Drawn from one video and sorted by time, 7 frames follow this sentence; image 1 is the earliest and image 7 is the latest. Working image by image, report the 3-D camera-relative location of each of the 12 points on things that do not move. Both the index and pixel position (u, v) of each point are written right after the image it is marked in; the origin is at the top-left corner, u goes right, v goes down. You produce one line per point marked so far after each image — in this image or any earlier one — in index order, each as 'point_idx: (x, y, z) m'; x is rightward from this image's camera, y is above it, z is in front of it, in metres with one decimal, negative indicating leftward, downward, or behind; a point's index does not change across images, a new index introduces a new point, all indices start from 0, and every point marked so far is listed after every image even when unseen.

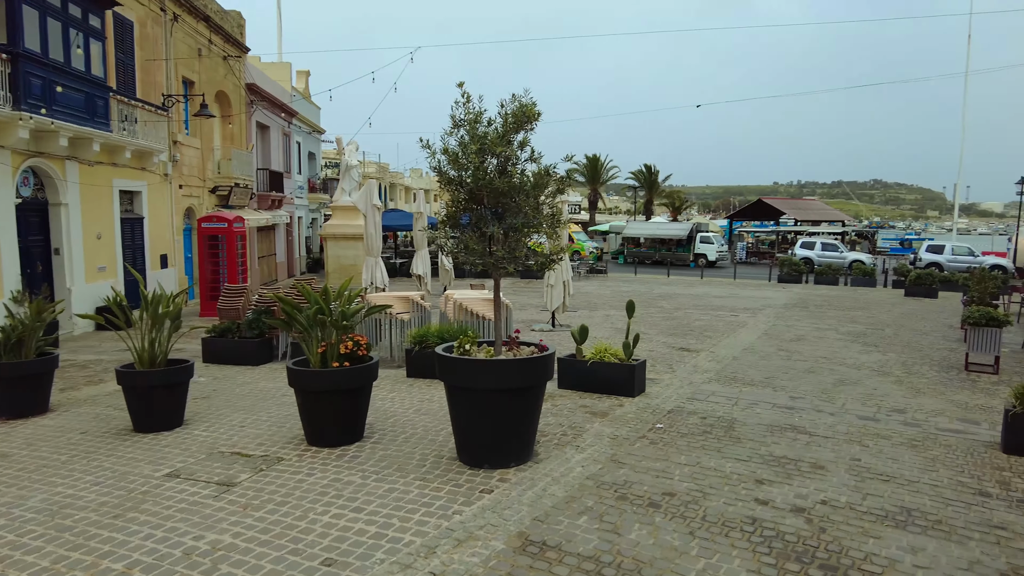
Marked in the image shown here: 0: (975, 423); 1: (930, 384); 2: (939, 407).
0: (+4.8, -1.4, +6.7) m
1: (+5.6, -1.3, +8.8) m
2: (+4.8, -1.3, +7.4) m
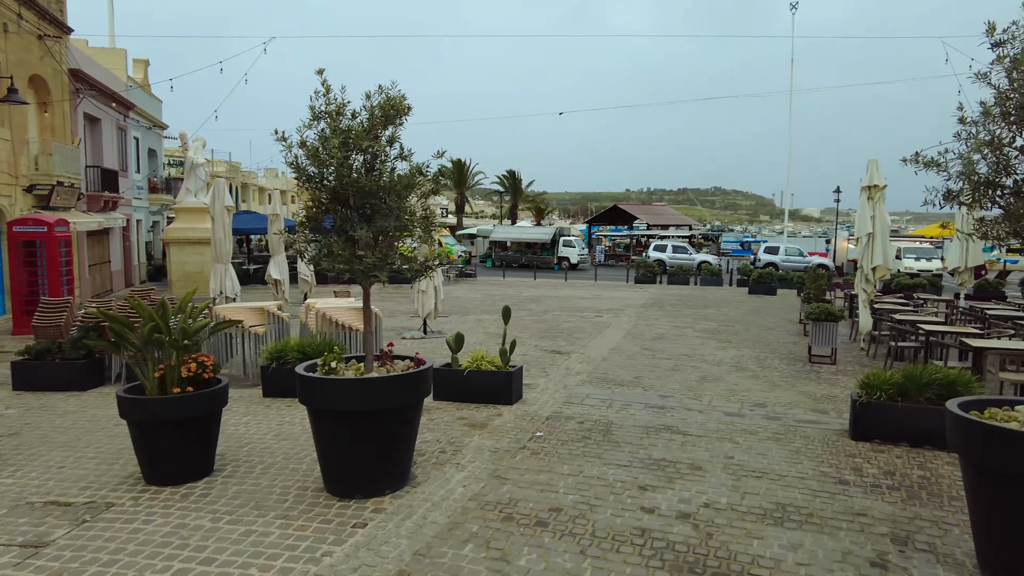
0: (+3.5, -1.4, +7.2) m
1: (+3.9, -1.3, +9.5) m
2: (+3.4, -1.3, +7.9) m
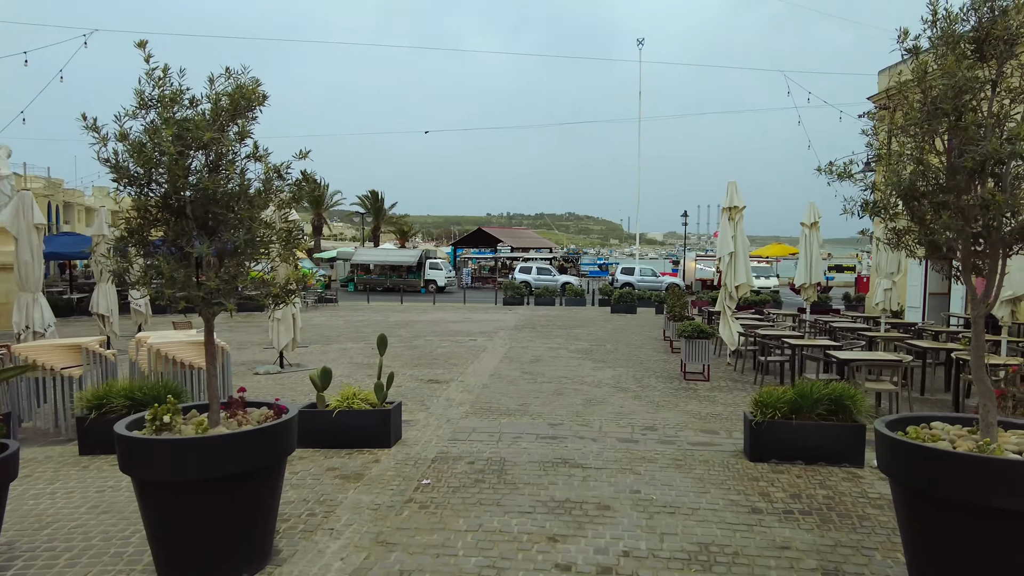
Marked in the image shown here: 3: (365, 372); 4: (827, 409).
0: (+2.2, -1.6, +7.1) m
1: (+2.2, -1.5, +9.4) m
2: (+2.0, -1.5, +7.7) m
3: (-2.6, -1.5, +11.4) m
4: (+2.9, -1.1, +6.0) m
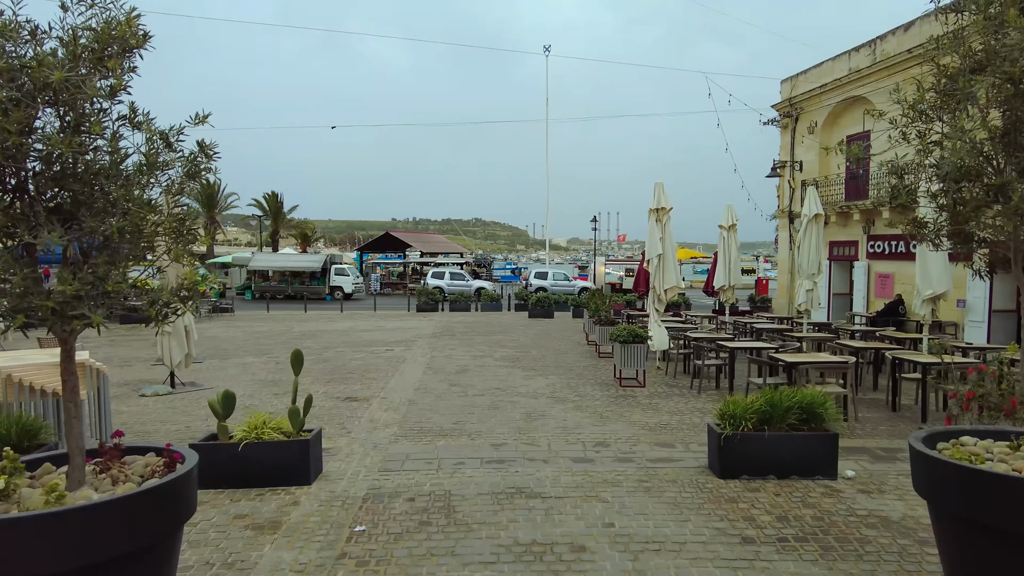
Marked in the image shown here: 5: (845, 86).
0: (+1.6, -1.6, +6.6) m
1: (+1.2, -1.6, +8.8) m
2: (+1.3, -1.6, +7.2) m
3: (-3.8, -1.6, +10.2) m
4: (+2.4, -1.1, +5.5) m
5: (+10.1, +6.1, +19.9) m
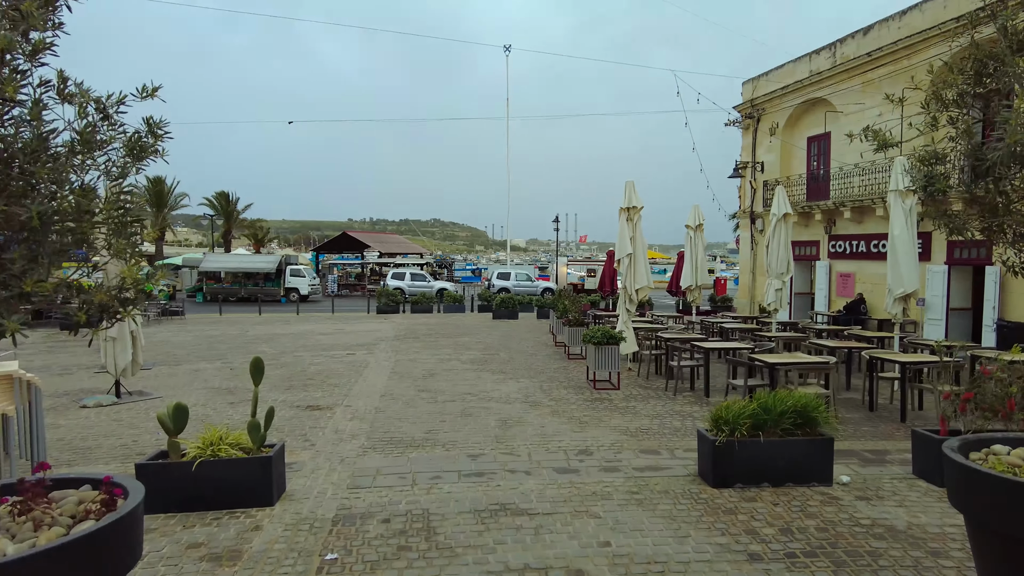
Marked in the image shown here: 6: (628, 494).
0: (+1.4, -1.6, +6.3) m
1: (+0.9, -1.6, +8.5) m
2: (+1.0, -1.6, +6.8) m
3: (-4.2, -1.6, +9.5) m
4: (+2.3, -1.1, +5.3) m
5: (+9.0, +6.1, +20.1) m
6: (+0.9, -1.6, +5.1) m
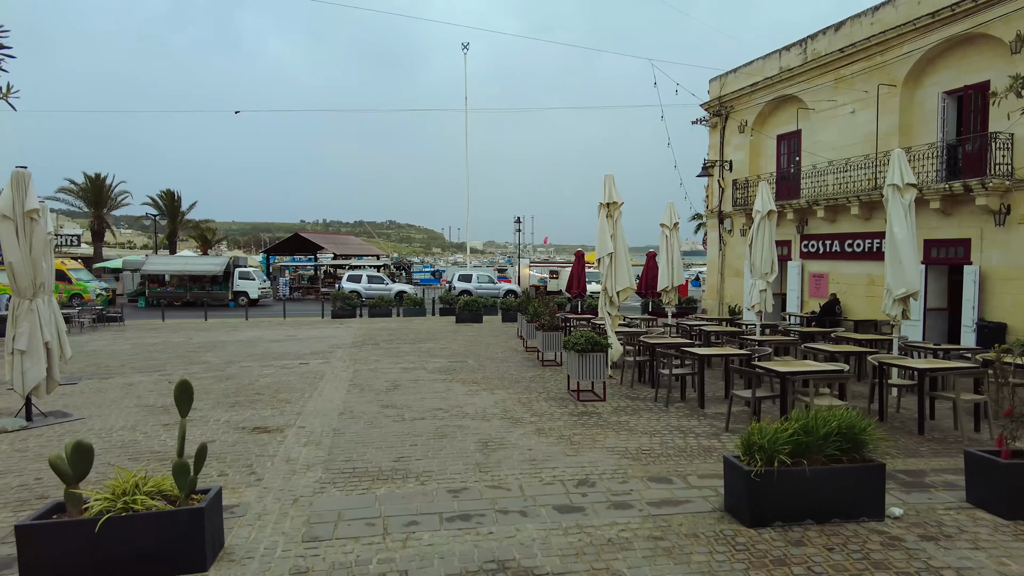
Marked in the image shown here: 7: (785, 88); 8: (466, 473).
0: (+1.3, -1.6, +5.4) m
1: (+0.6, -1.6, +7.6) m
2: (+0.9, -1.6, +5.9) m
3: (-4.5, -1.7, +8.3) m
4: (+2.2, -1.1, +4.5) m
5: (+8.0, +6.1, +19.7) m
6: (+0.9, -1.6, +4.2) m
7: (+8.1, +5.9, +19.3) m
8: (-0.4, -1.6, +5.6) m
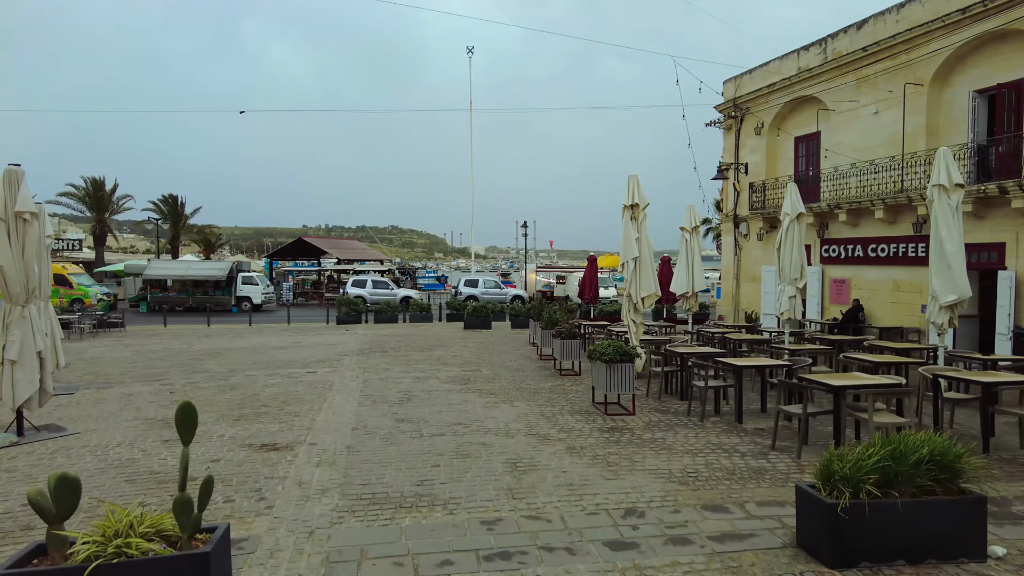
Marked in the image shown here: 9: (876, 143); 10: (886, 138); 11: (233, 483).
0: (+1.6, -1.7, +4.8) m
1: (+0.9, -1.7, +7.0) m
2: (+1.2, -1.6, +5.4) m
3: (-4.2, -1.8, +7.7) m
4: (+2.5, -1.1, +3.9) m
5: (+8.3, +5.9, +19.2) m
6: (+1.2, -1.7, +3.6) m
7: (+8.4, +5.8, +18.8) m
8: (-0.1, -1.6, +5.1) m
9: (+9.3, +3.7, +16.6) m
10: (+9.3, +3.7, +16.3) m
11: (-2.4, -1.7, +5.6) m
